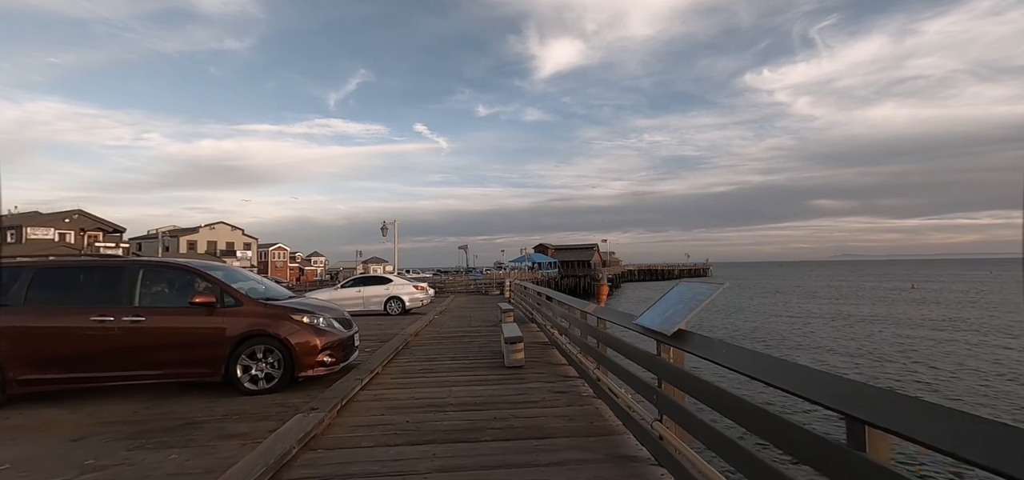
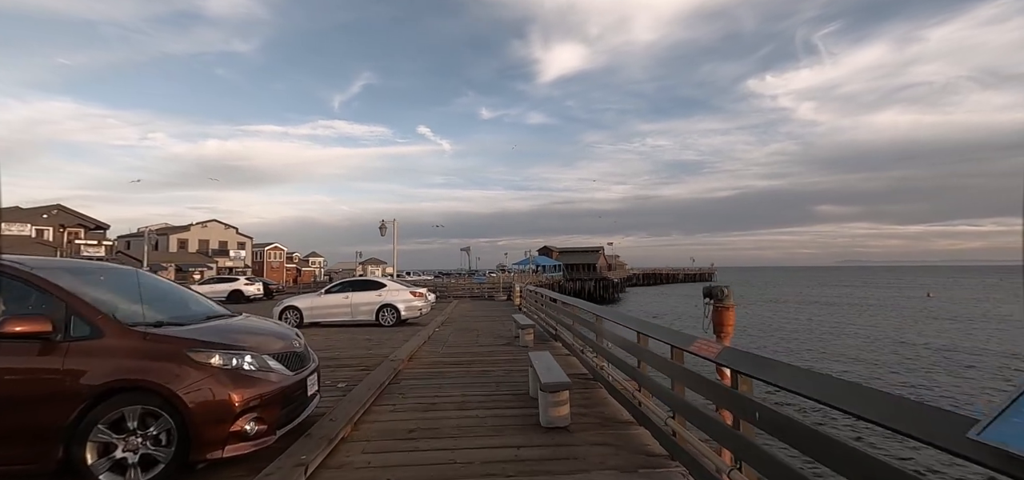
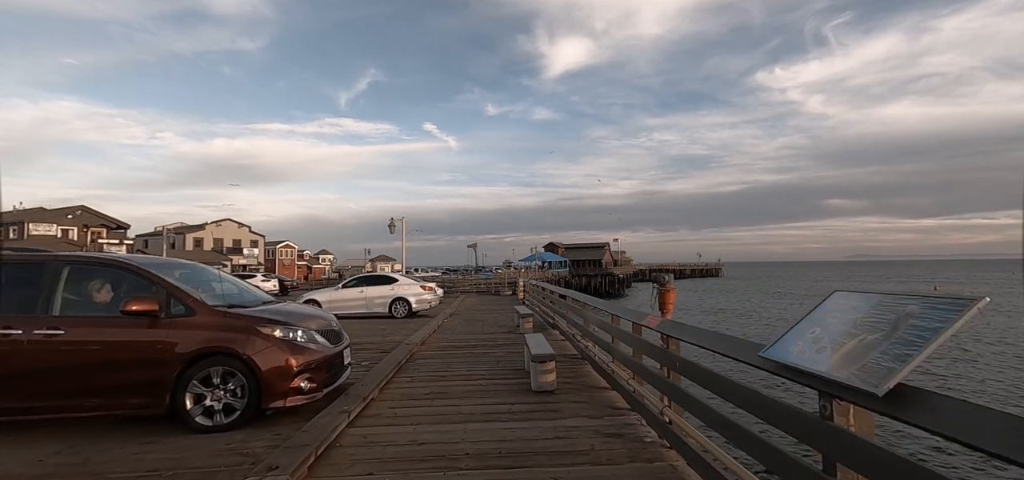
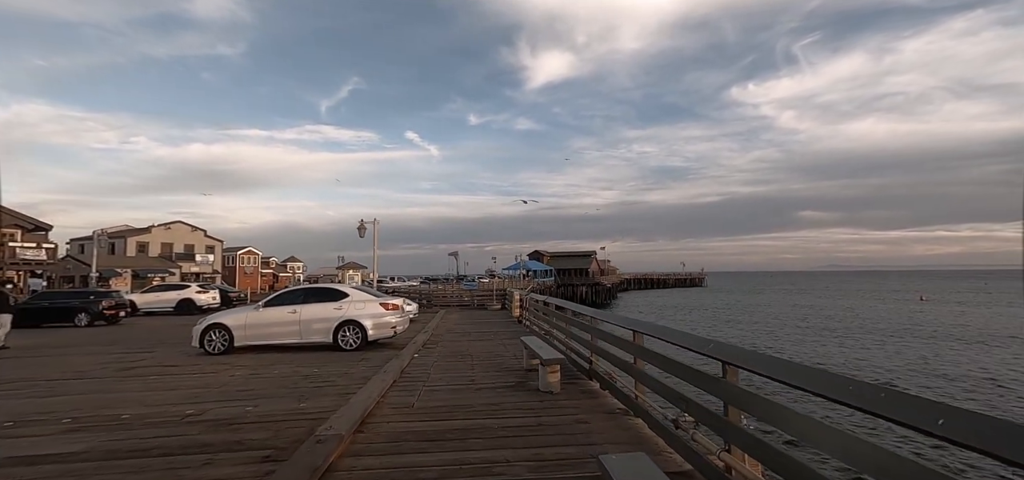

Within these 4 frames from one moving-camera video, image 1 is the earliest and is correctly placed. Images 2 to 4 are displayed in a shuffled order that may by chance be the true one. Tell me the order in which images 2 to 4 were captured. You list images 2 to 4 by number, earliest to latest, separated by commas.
3, 2, 4
